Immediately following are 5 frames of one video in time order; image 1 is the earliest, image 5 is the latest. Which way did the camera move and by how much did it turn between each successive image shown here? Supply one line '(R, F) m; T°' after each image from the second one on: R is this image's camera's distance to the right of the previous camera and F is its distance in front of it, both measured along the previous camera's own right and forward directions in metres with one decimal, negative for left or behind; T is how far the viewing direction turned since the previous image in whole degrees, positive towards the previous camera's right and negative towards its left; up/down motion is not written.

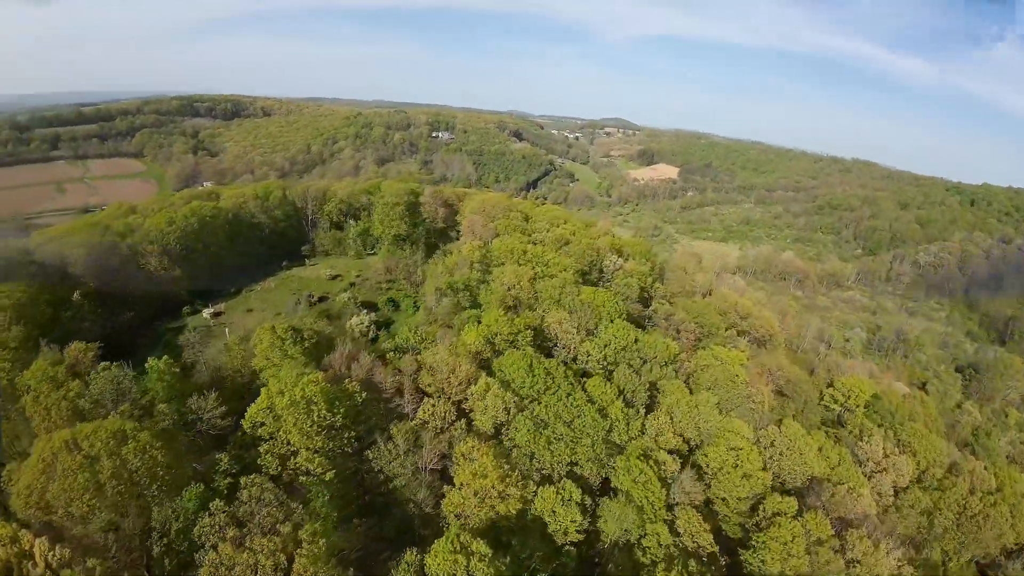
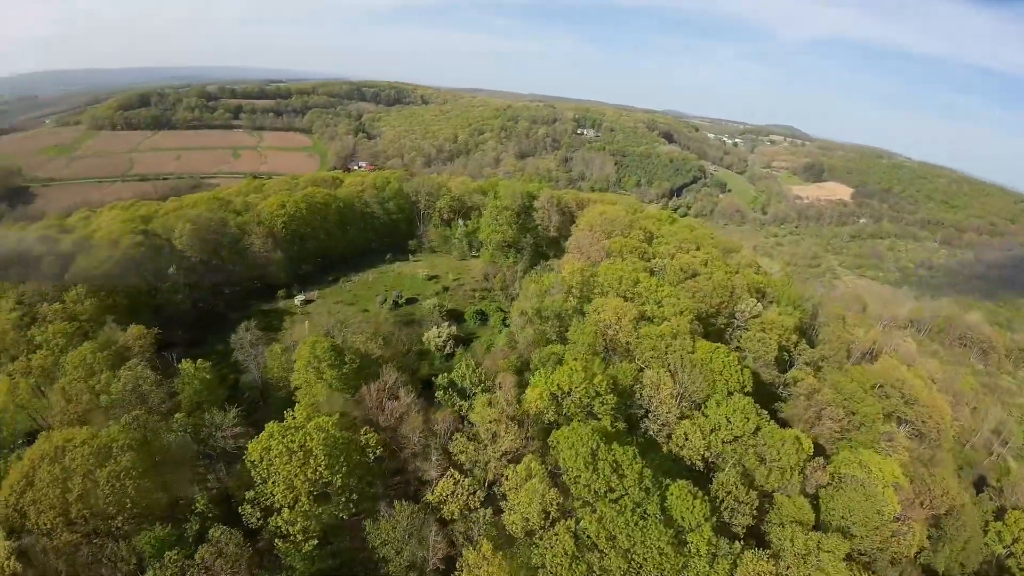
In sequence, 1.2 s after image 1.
(+2.6, +7.2) m; -14°
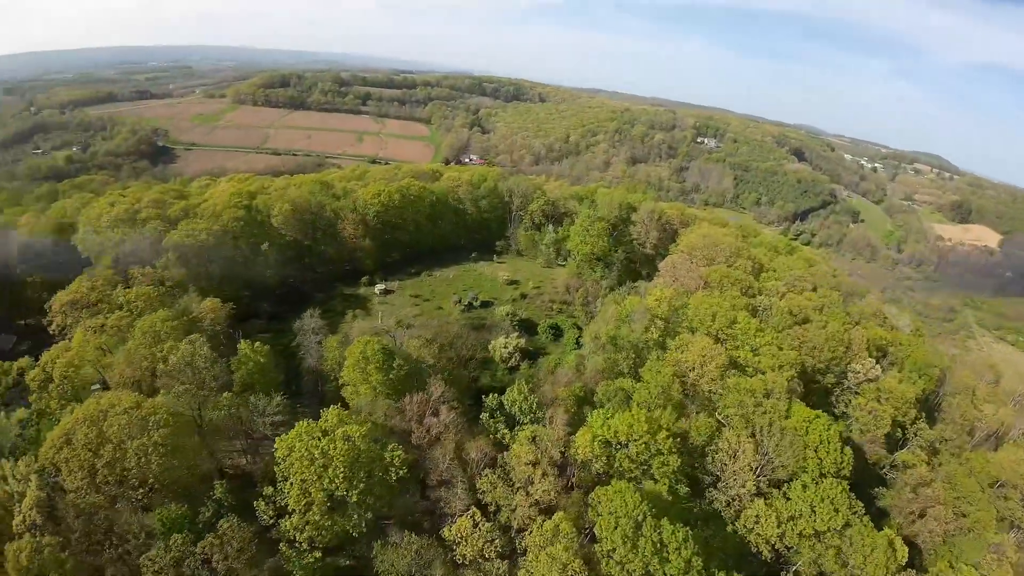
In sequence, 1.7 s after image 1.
(+1.6, +2.9) m; -11°
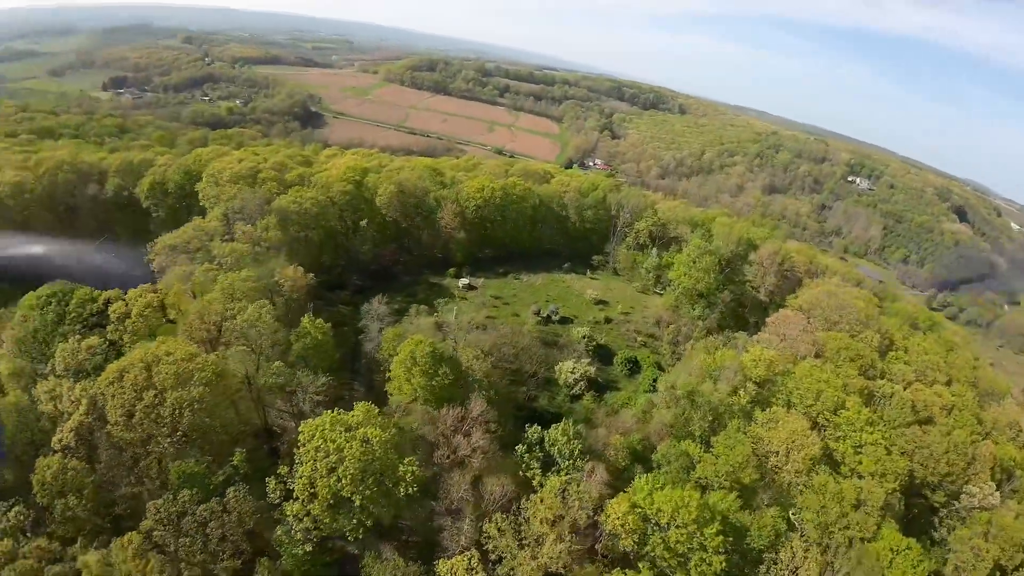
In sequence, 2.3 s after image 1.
(+1.9, +2.5) m; -11°
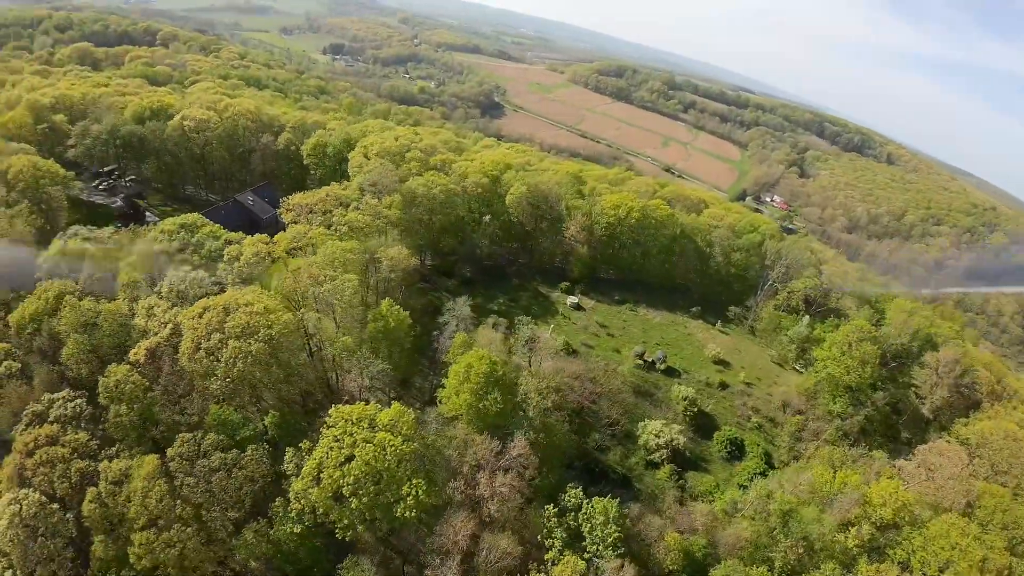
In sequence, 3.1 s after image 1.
(+2.8, +3.9) m; -16°
